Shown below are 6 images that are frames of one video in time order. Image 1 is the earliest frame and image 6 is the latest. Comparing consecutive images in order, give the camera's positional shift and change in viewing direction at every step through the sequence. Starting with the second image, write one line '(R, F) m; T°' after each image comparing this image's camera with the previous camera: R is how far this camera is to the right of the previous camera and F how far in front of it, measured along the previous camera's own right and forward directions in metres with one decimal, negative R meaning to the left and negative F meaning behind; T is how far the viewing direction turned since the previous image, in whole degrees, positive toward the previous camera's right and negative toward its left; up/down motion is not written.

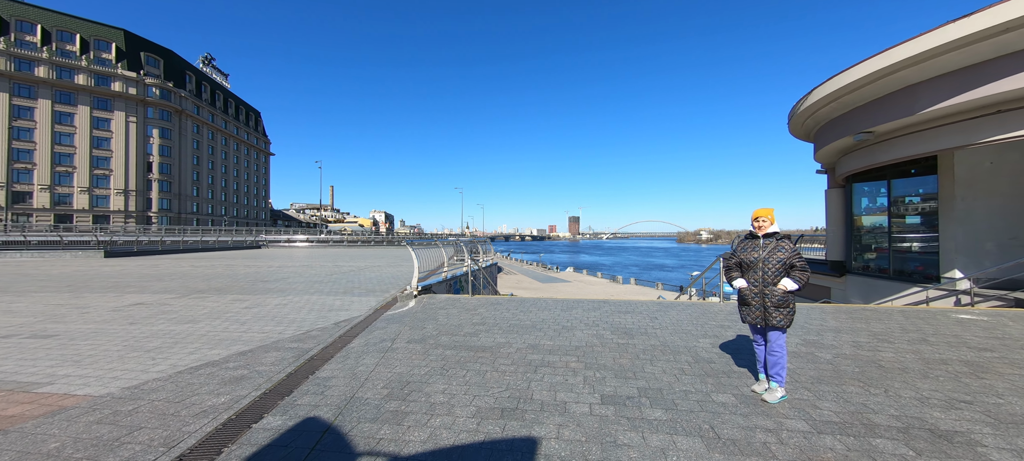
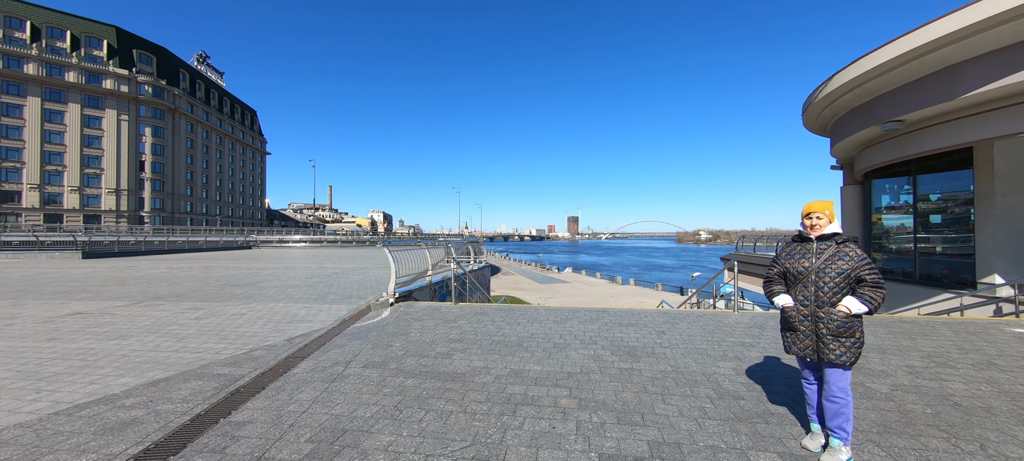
(+0.2, +0.7) m; 0°
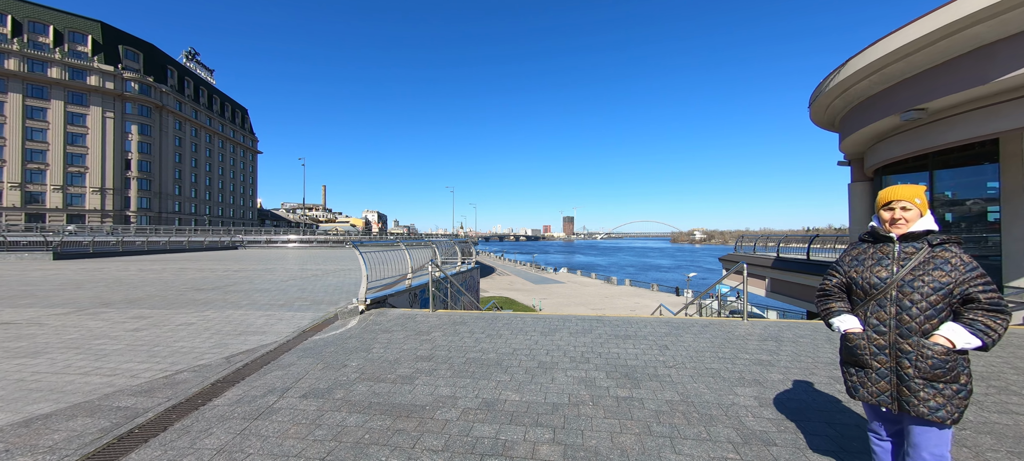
(+0.2, +0.6) m; +1°
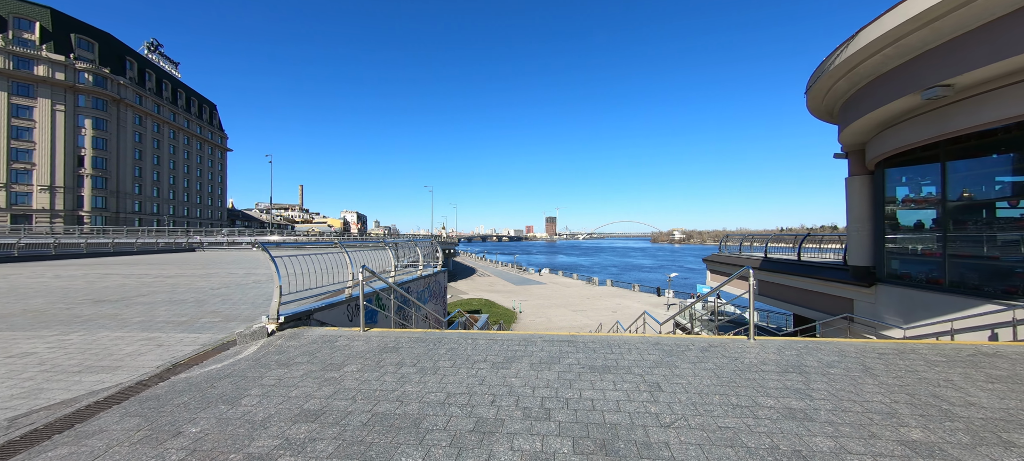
(+0.4, +1.1) m; +3°
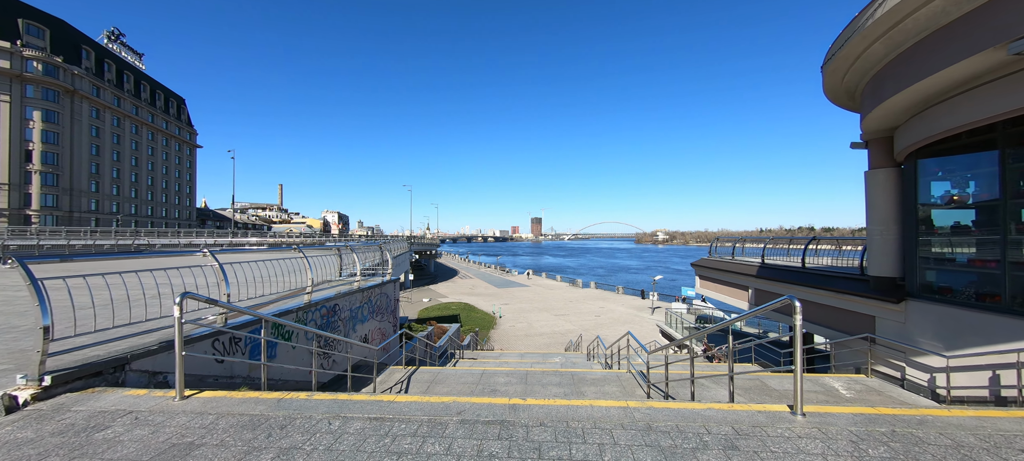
(+0.6, +1.5) m; +2°
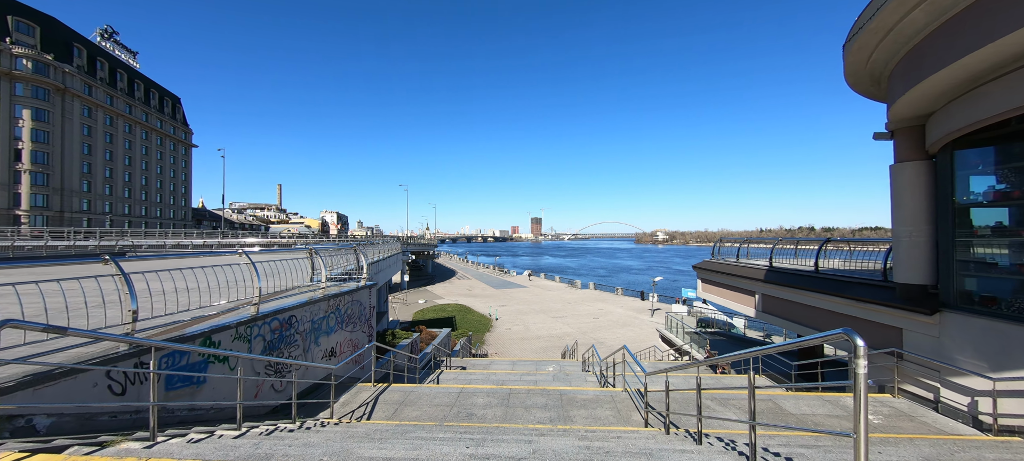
(+0.3, +0.8) m; 0°
